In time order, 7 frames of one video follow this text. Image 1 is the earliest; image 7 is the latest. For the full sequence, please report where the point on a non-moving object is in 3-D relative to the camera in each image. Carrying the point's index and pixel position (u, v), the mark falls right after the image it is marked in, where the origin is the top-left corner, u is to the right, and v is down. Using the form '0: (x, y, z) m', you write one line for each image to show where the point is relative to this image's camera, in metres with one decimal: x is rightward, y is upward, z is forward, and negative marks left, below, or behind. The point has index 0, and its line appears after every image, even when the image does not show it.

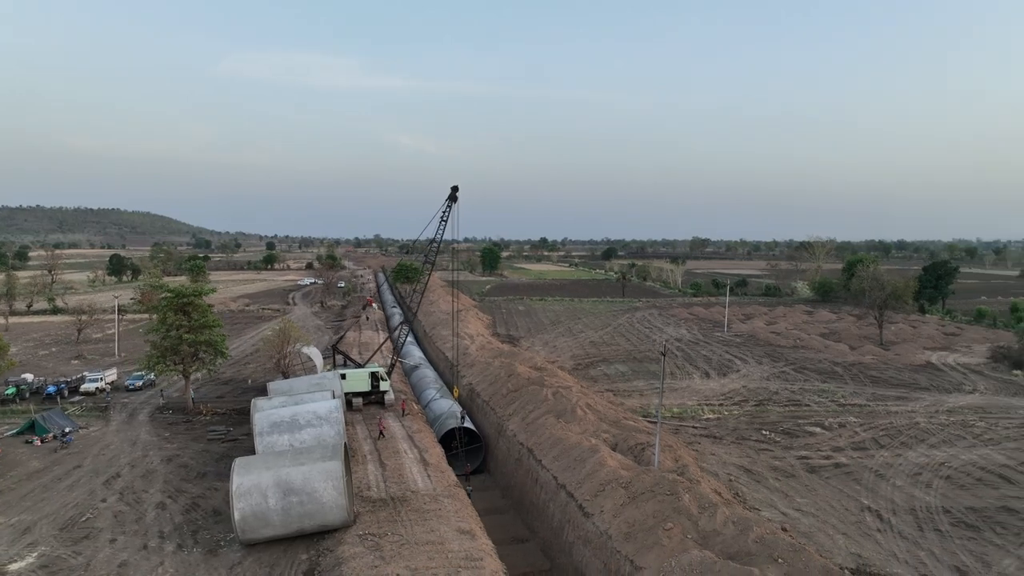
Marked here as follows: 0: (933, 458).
0: (+13.6, -5.5, +17.9) m
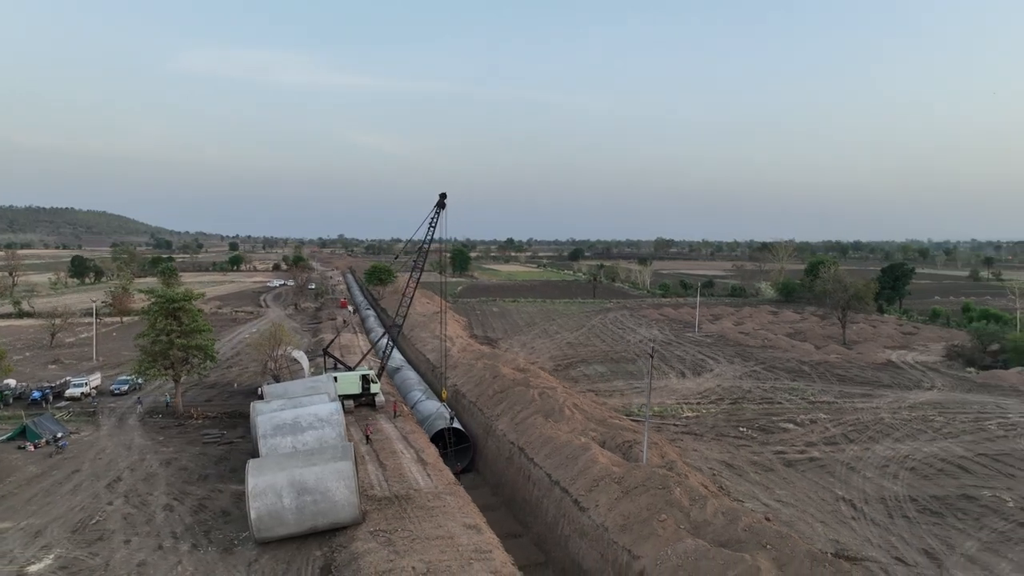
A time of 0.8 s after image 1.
0: (+13.2, -5.6, +19.0) m
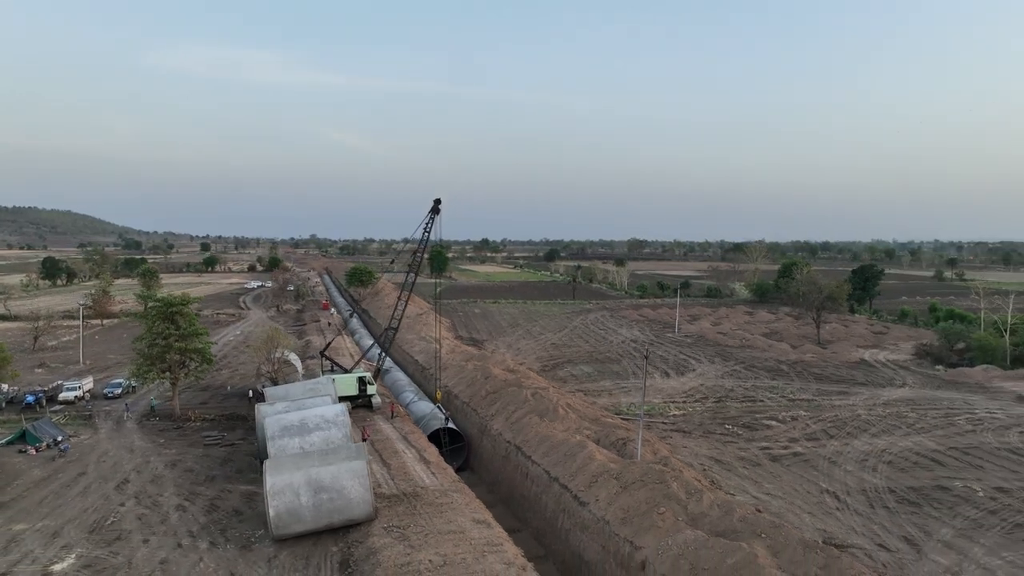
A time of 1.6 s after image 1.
0: (+13.0, -5.6, +19.8) m
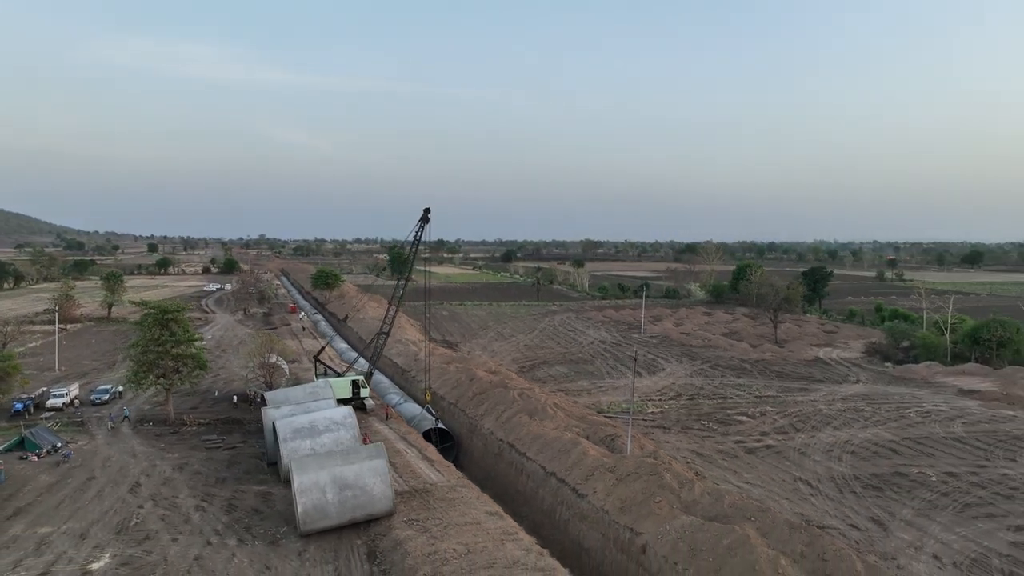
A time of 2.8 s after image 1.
0: (+12.6, -5.7, +21.3) m
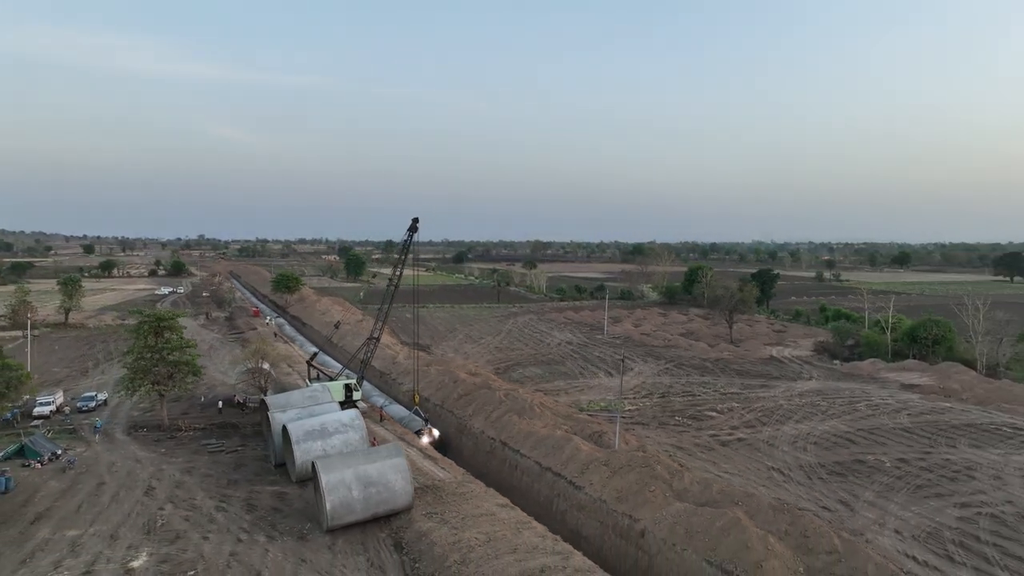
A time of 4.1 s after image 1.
0: (+12.0, -5.9, +22.9) m
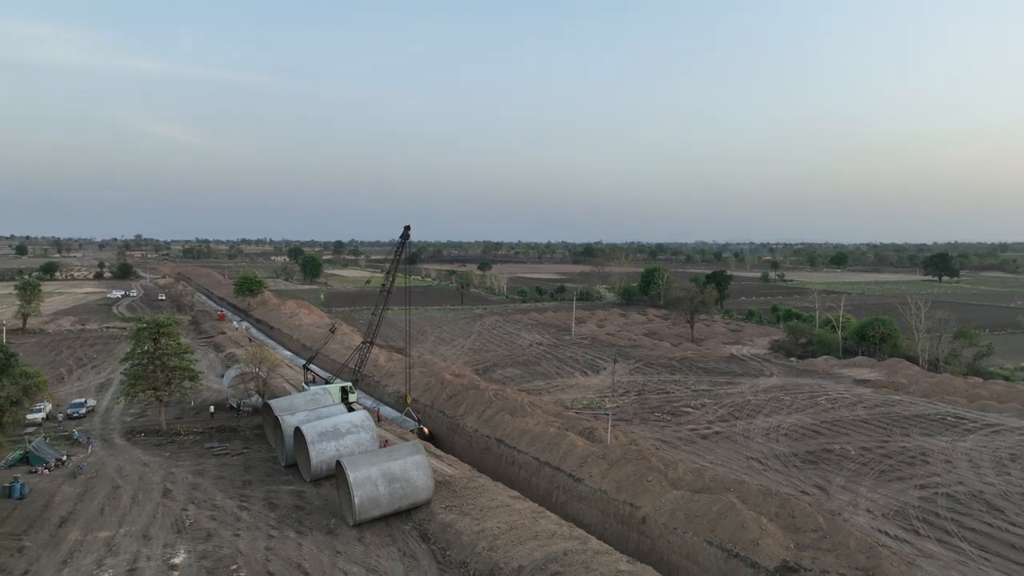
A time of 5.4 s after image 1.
0: (+11.5, -5.9, +24.4) m
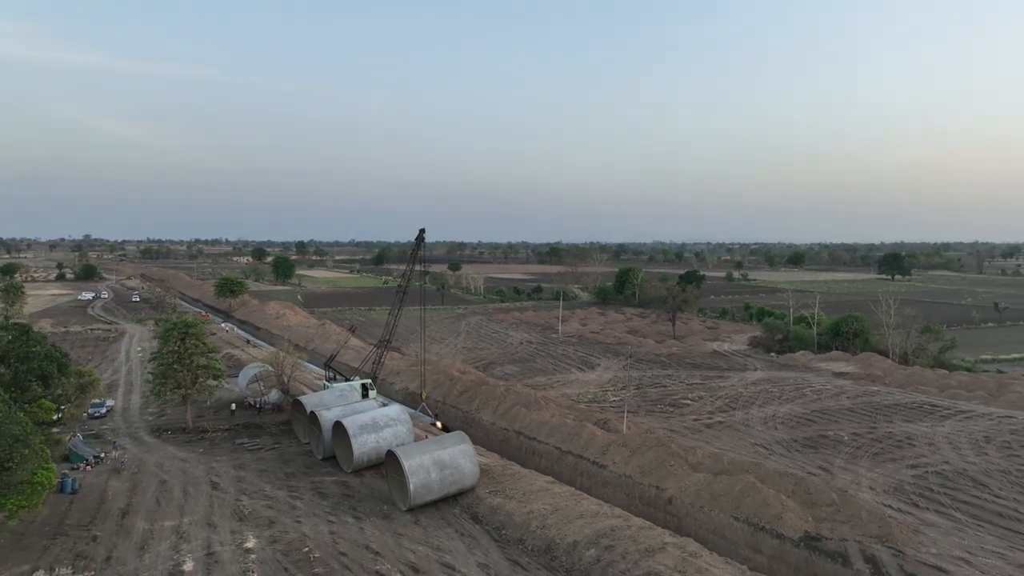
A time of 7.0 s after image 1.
0: (+11.8, -5.7, +25.5) m
